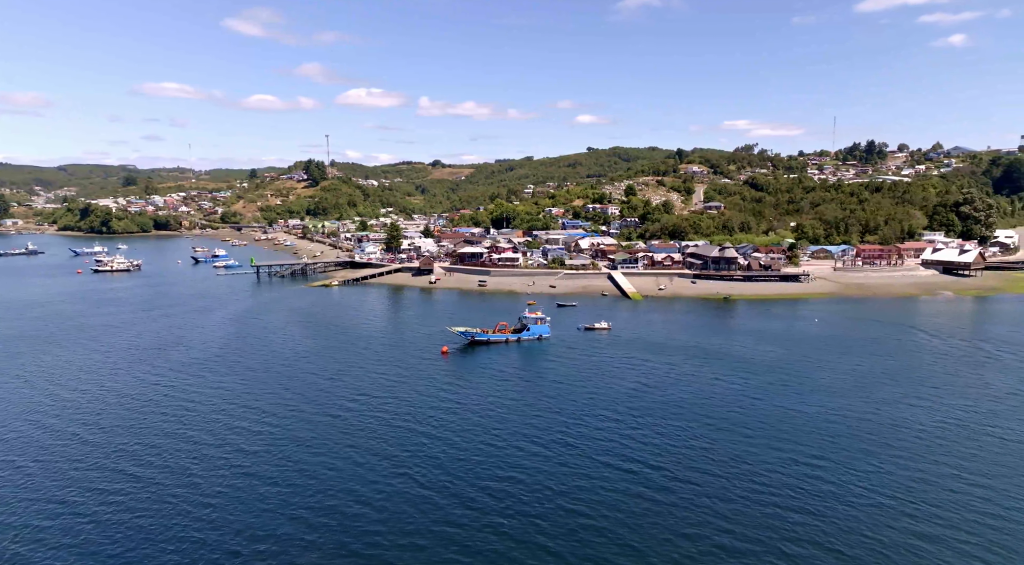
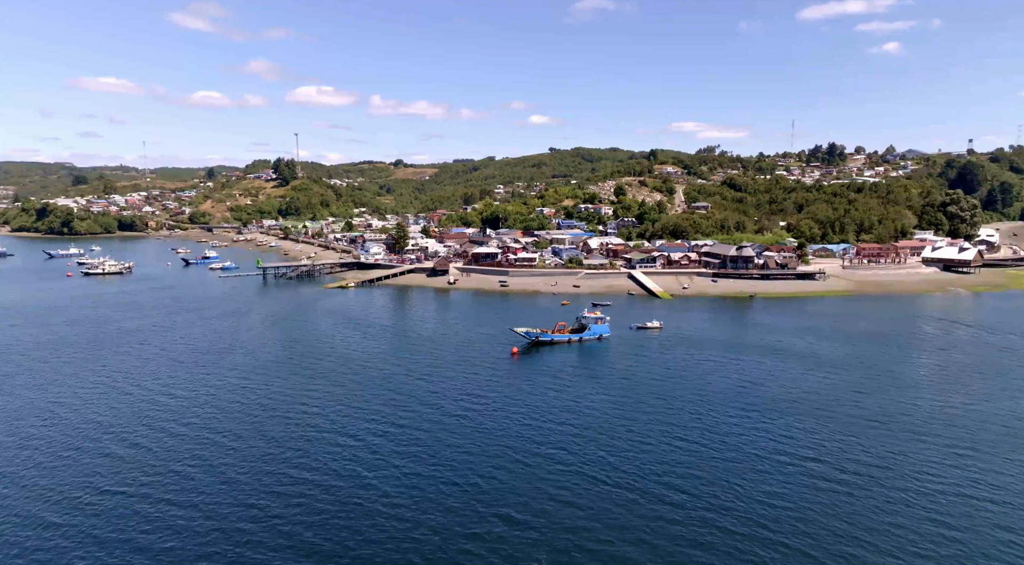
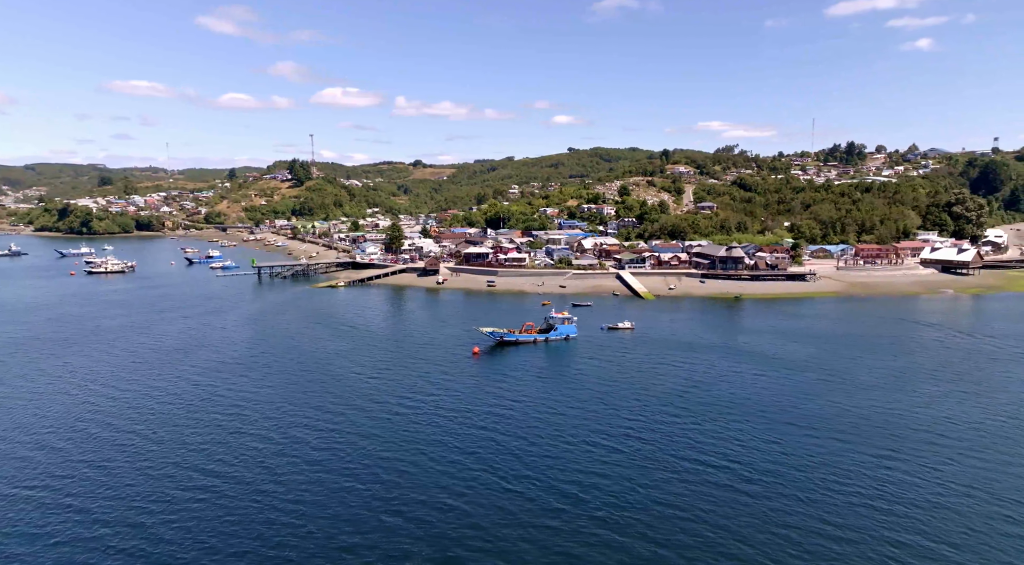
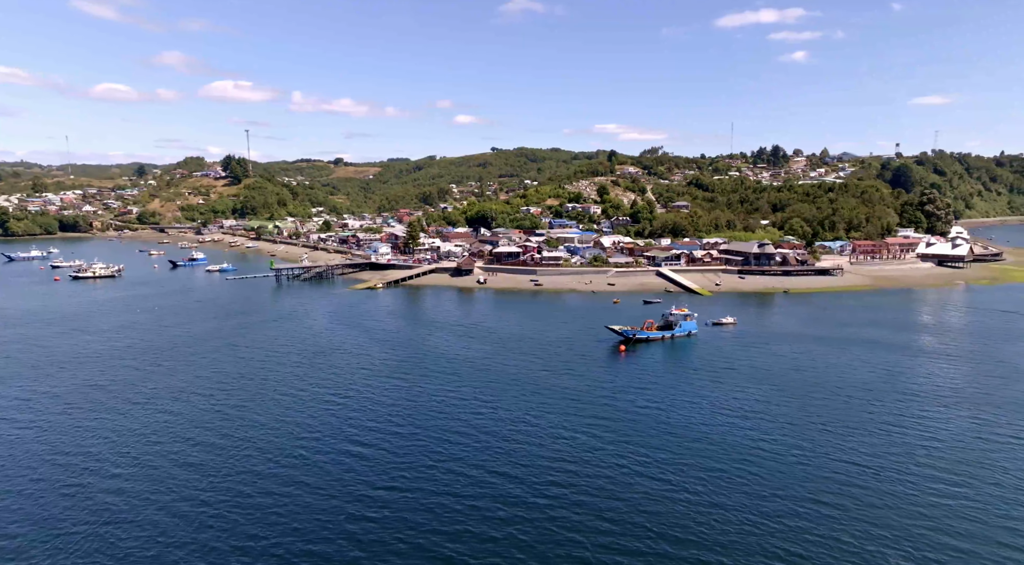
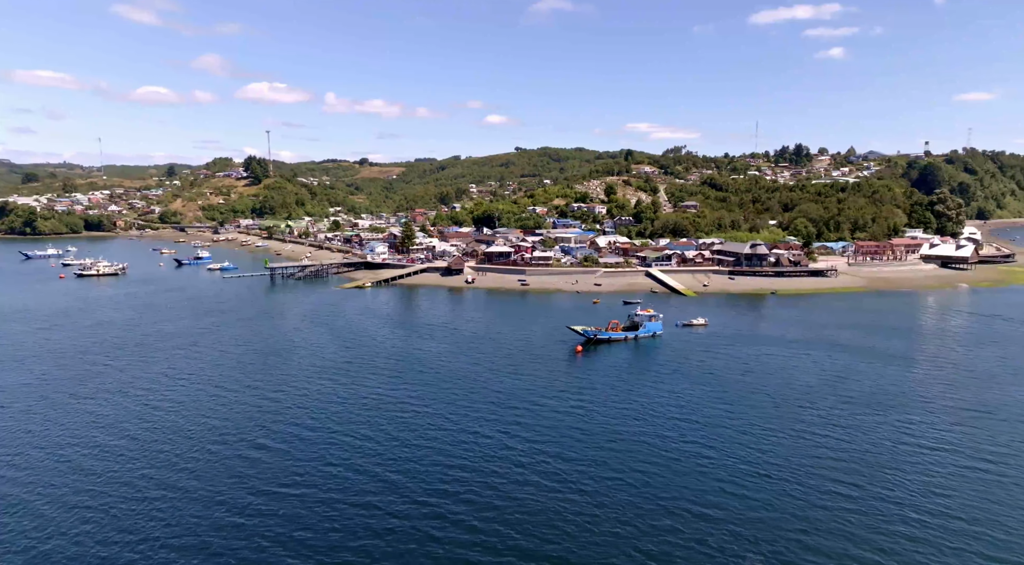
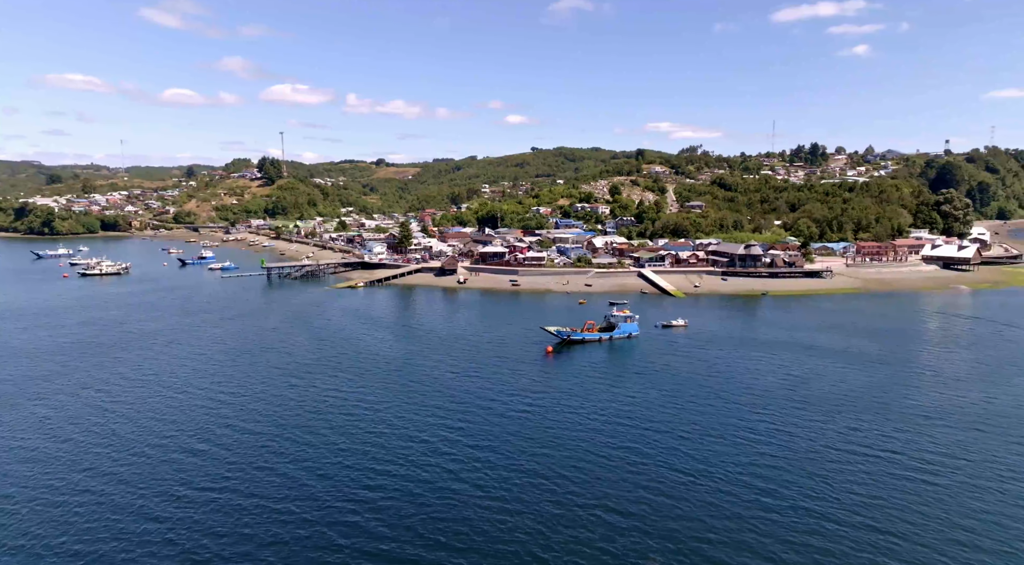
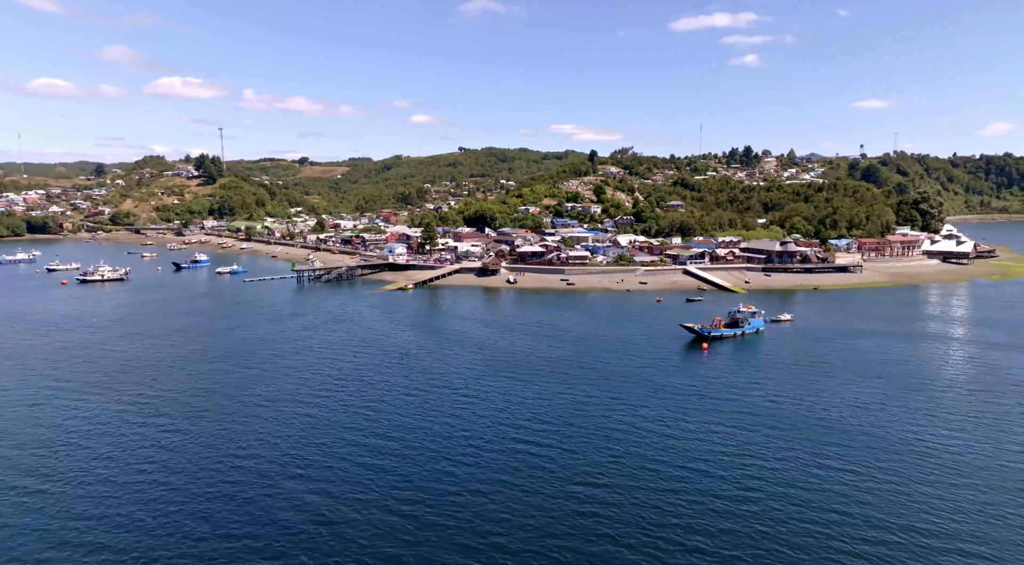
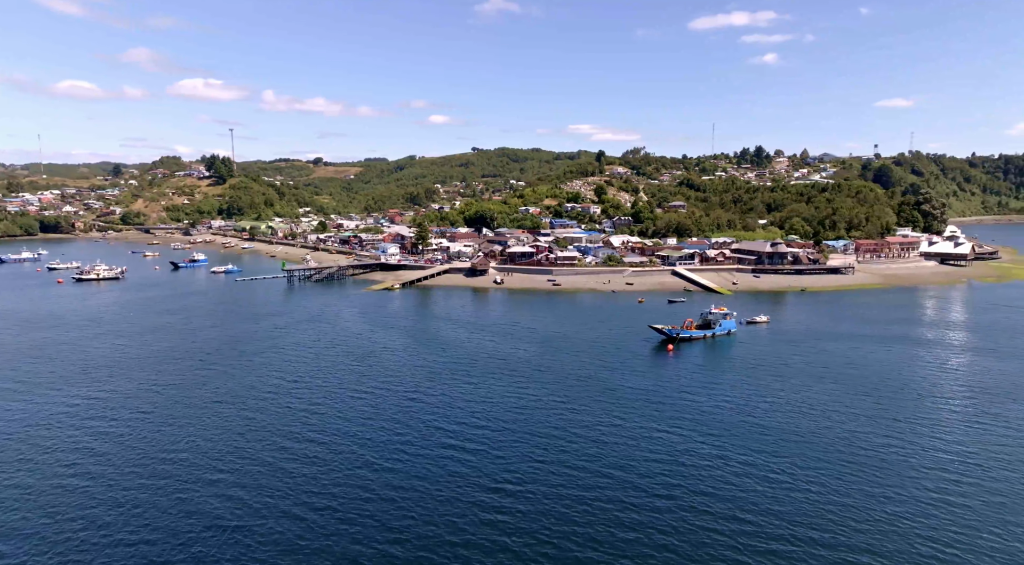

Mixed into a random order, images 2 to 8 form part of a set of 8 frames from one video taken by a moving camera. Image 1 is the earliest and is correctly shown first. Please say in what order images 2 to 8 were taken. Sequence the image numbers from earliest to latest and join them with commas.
3, 2, 6, 5, 4, 8, 7
